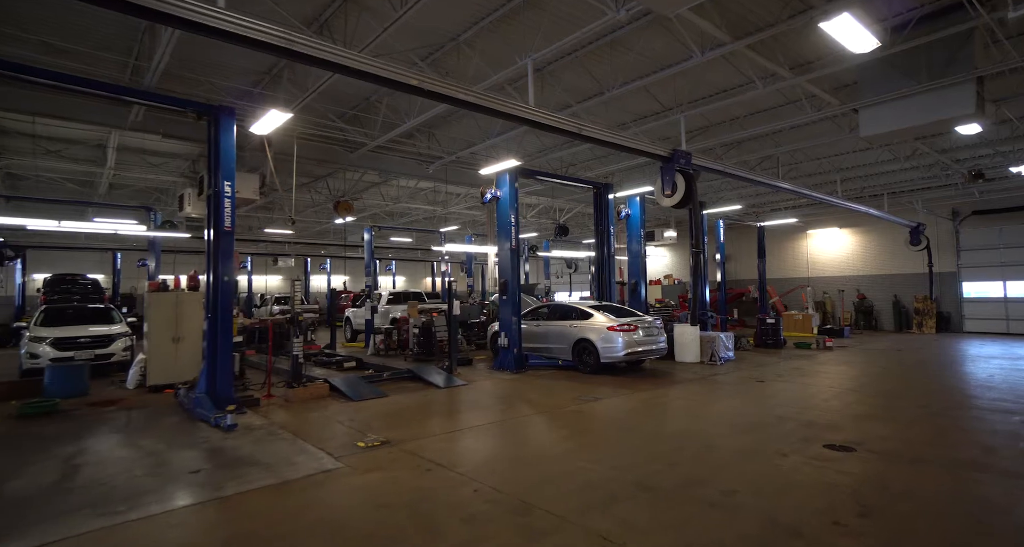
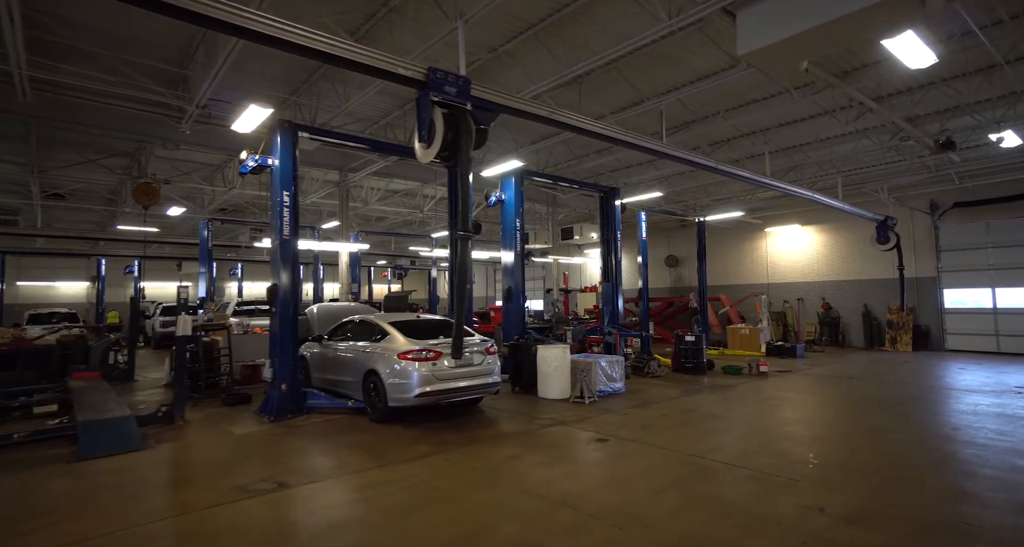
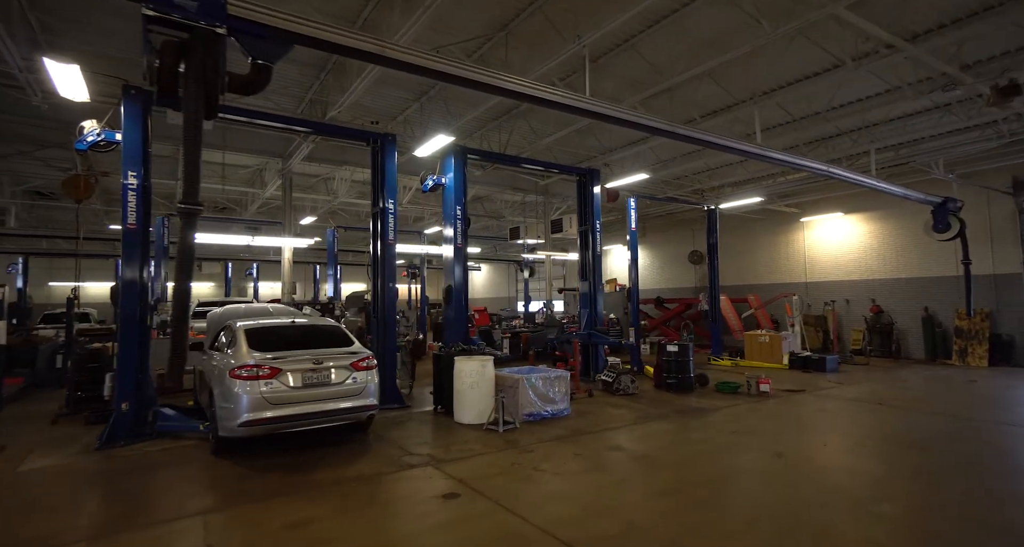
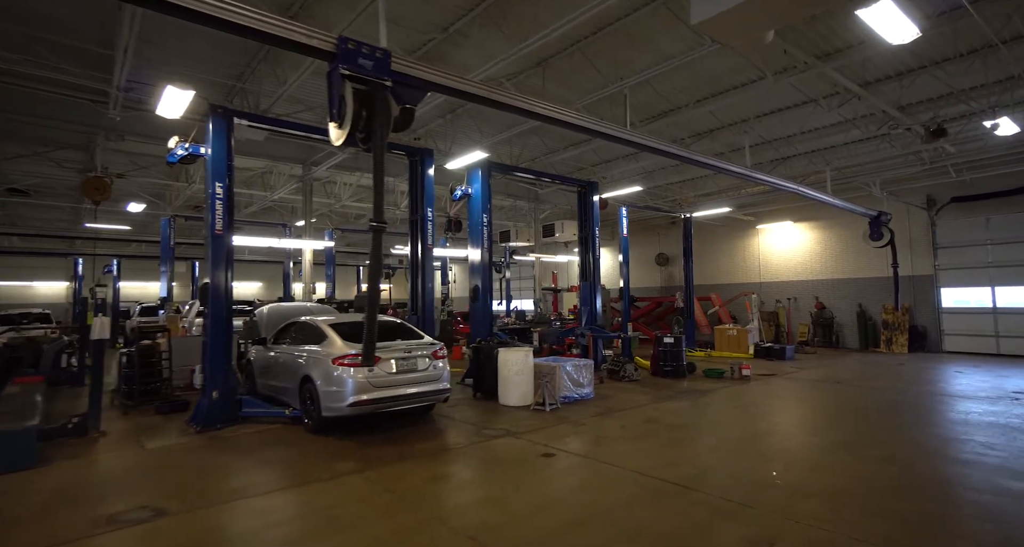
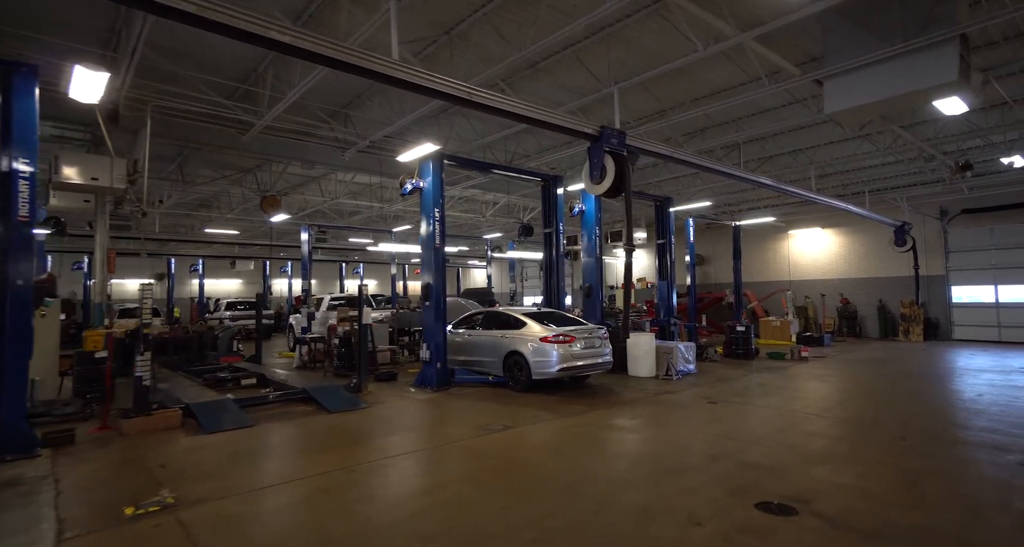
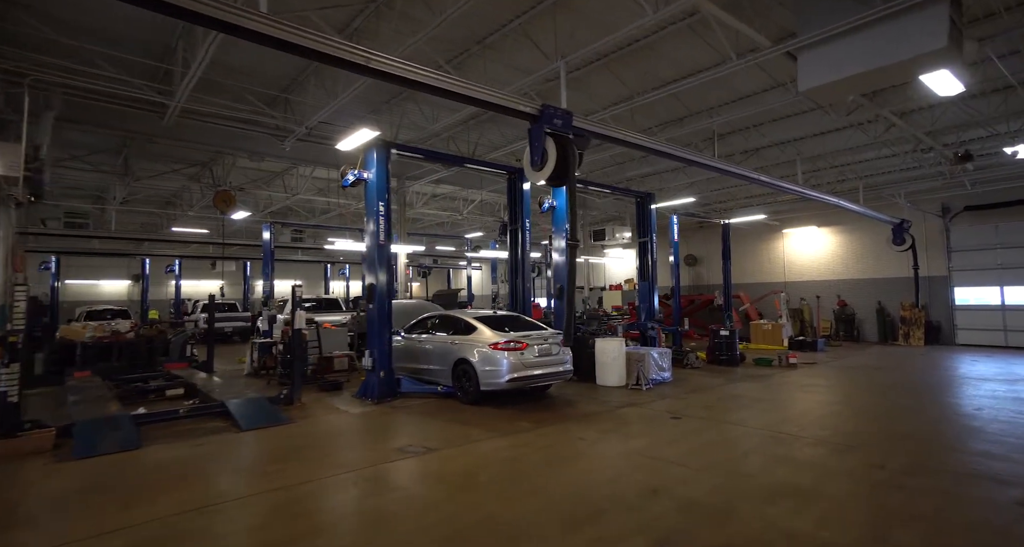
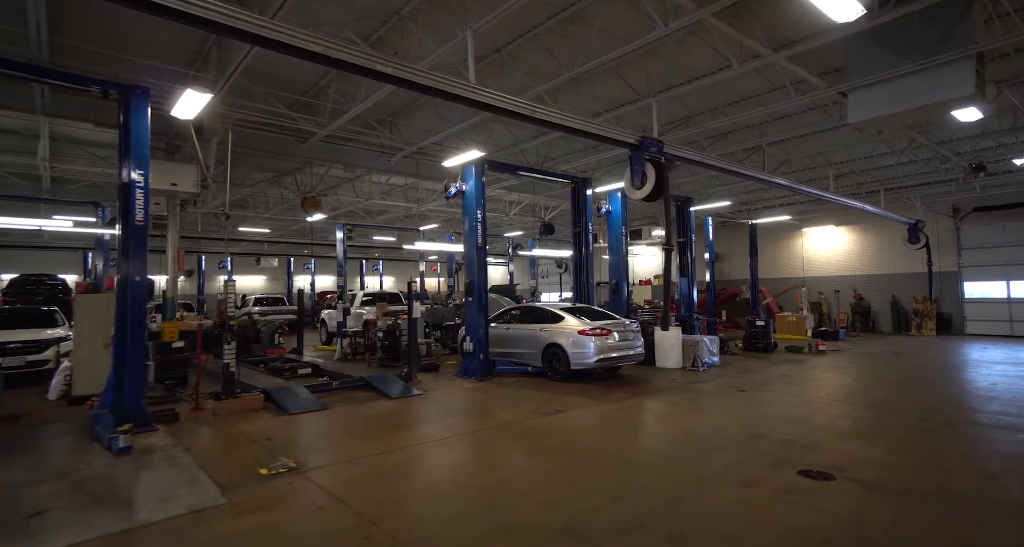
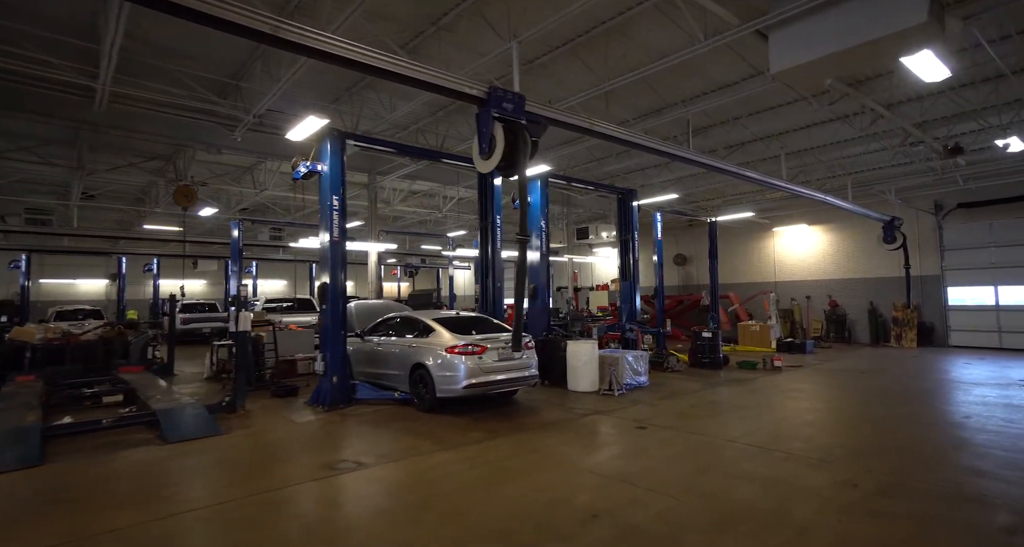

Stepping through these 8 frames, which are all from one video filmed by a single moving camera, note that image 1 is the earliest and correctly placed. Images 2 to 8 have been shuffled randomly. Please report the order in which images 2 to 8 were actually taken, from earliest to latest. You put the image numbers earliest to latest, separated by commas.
7, 5, 6, 8, 2, 4, 3
